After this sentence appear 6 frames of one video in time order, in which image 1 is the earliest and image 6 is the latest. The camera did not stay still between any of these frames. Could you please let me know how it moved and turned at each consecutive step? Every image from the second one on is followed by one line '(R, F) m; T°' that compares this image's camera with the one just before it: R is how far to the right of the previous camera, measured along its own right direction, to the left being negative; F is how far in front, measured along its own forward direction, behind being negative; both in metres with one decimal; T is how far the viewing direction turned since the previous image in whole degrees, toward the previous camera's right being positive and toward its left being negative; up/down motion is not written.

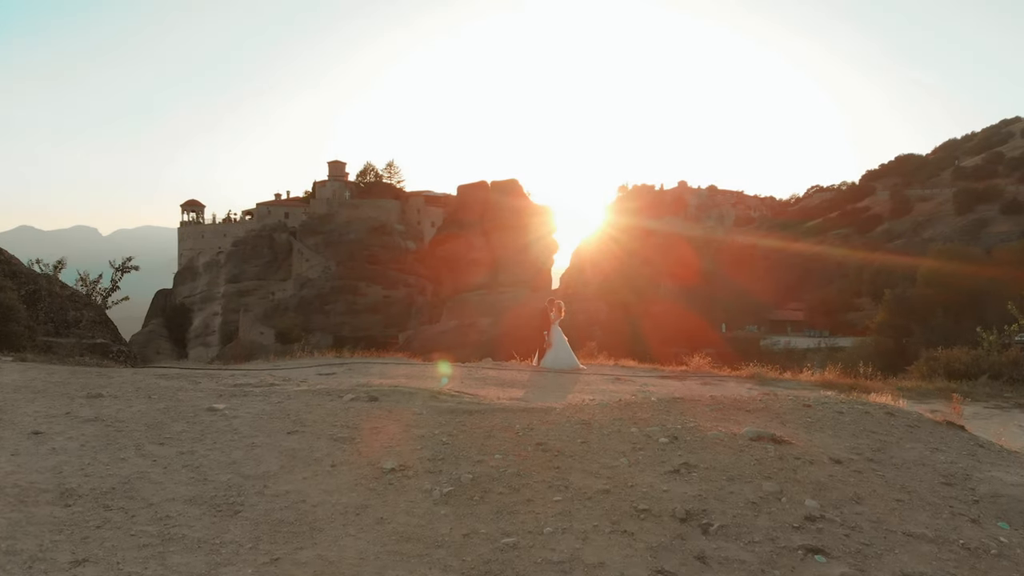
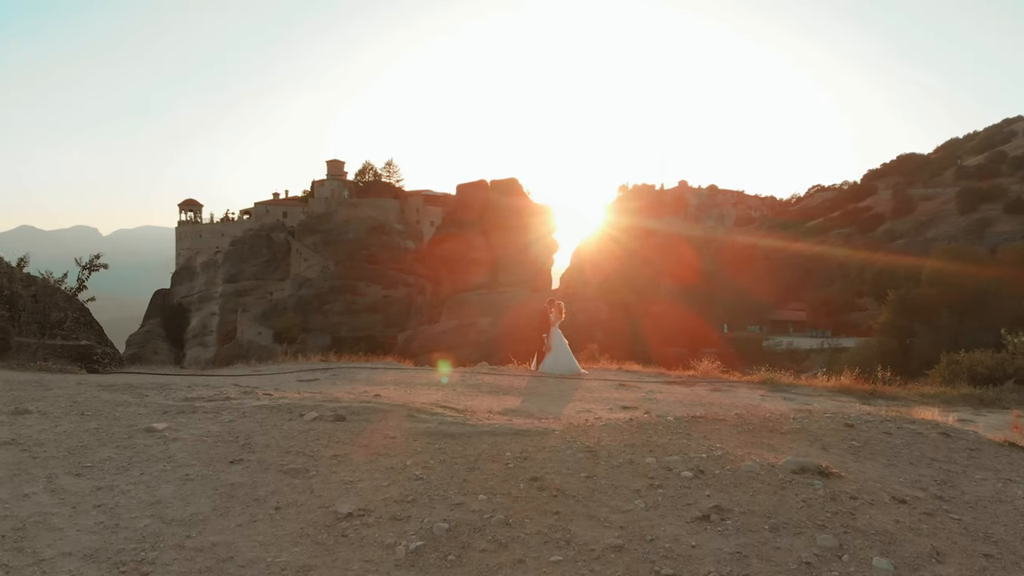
(0.0, +0.5) m; 0°
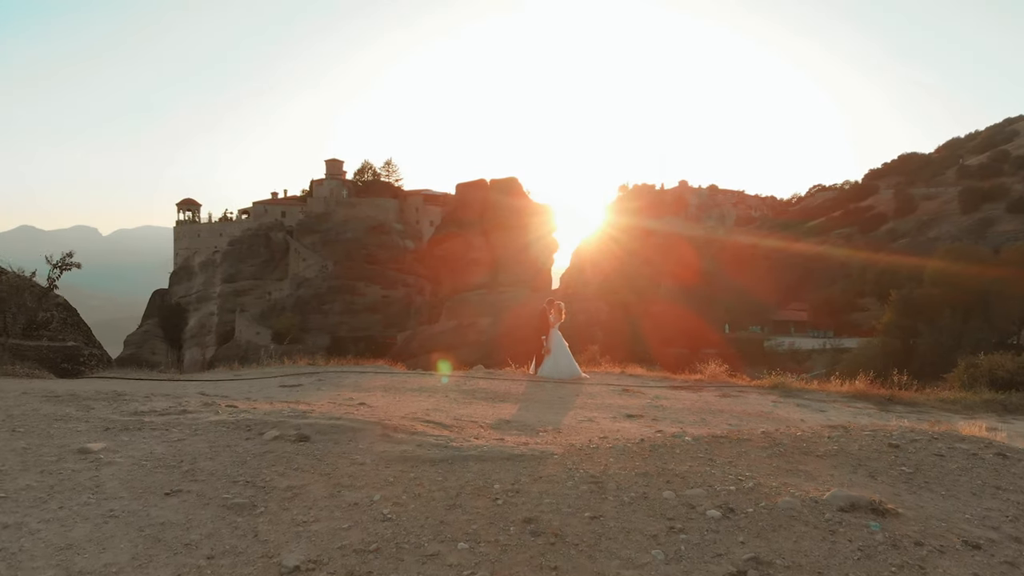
(0.0, +0.4) m; 0°
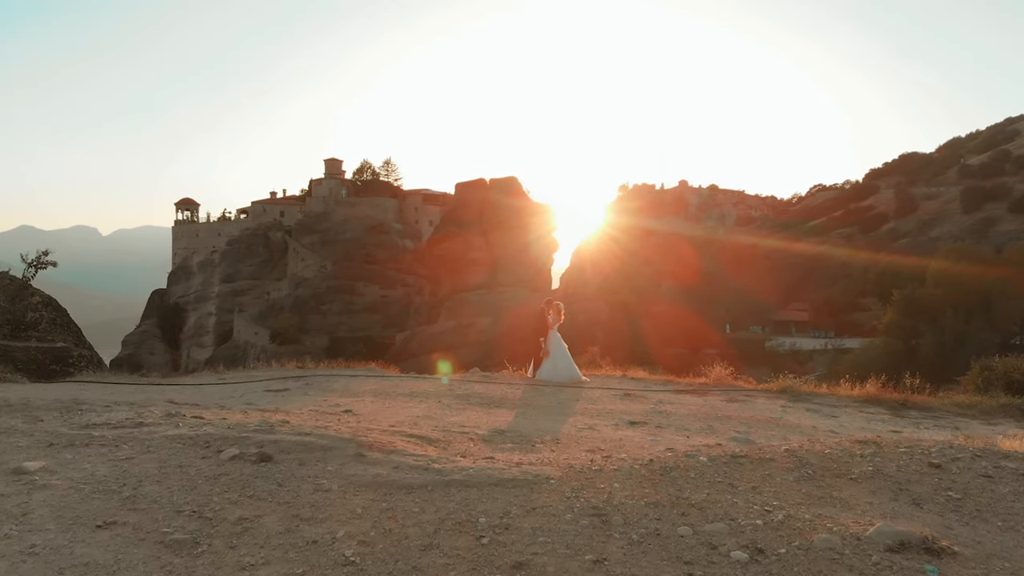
(0.0, +0.3) m; 0°
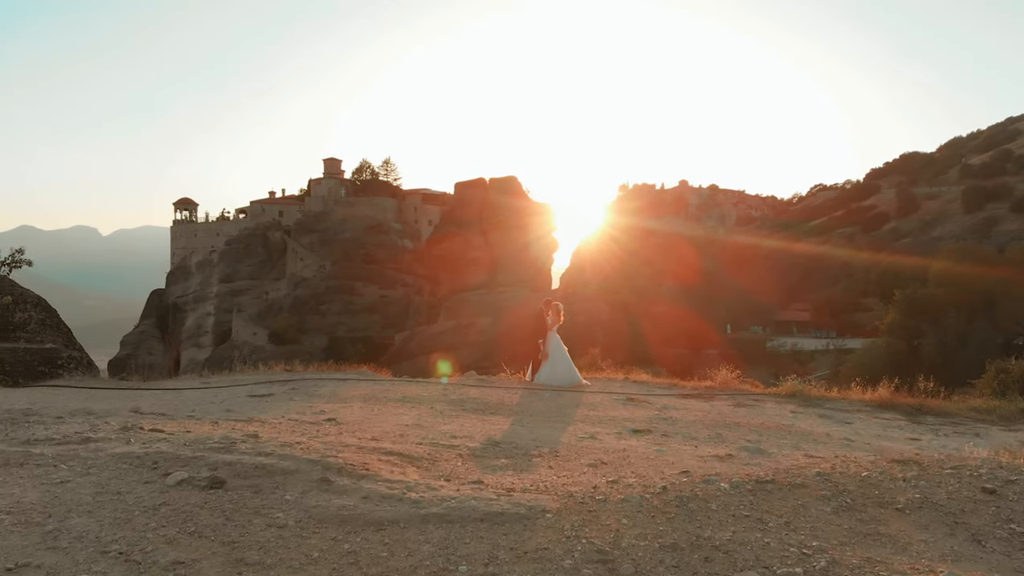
(0.0, +0.3) m; 0°
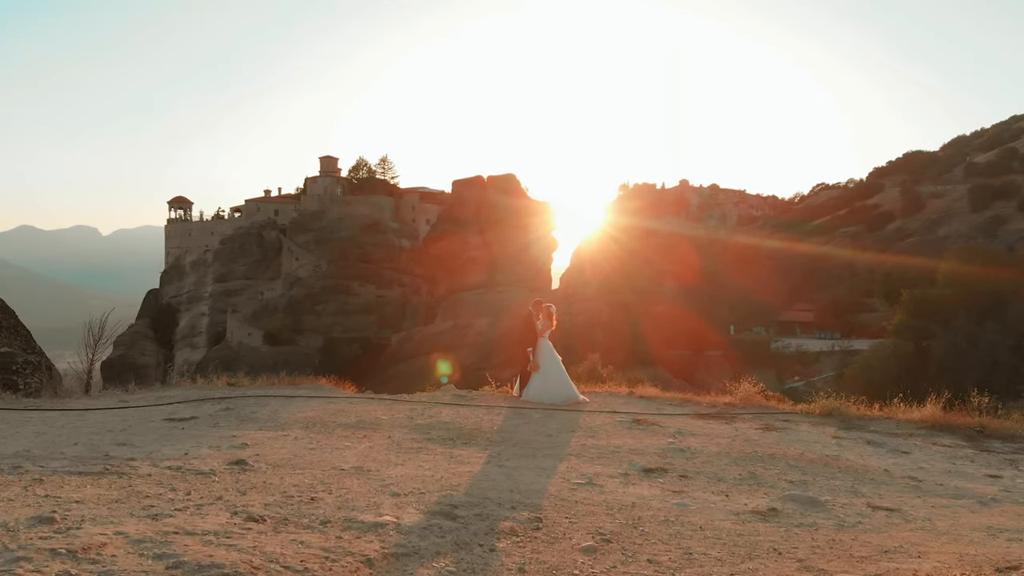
(+0.1, +1.0) m; 0°
